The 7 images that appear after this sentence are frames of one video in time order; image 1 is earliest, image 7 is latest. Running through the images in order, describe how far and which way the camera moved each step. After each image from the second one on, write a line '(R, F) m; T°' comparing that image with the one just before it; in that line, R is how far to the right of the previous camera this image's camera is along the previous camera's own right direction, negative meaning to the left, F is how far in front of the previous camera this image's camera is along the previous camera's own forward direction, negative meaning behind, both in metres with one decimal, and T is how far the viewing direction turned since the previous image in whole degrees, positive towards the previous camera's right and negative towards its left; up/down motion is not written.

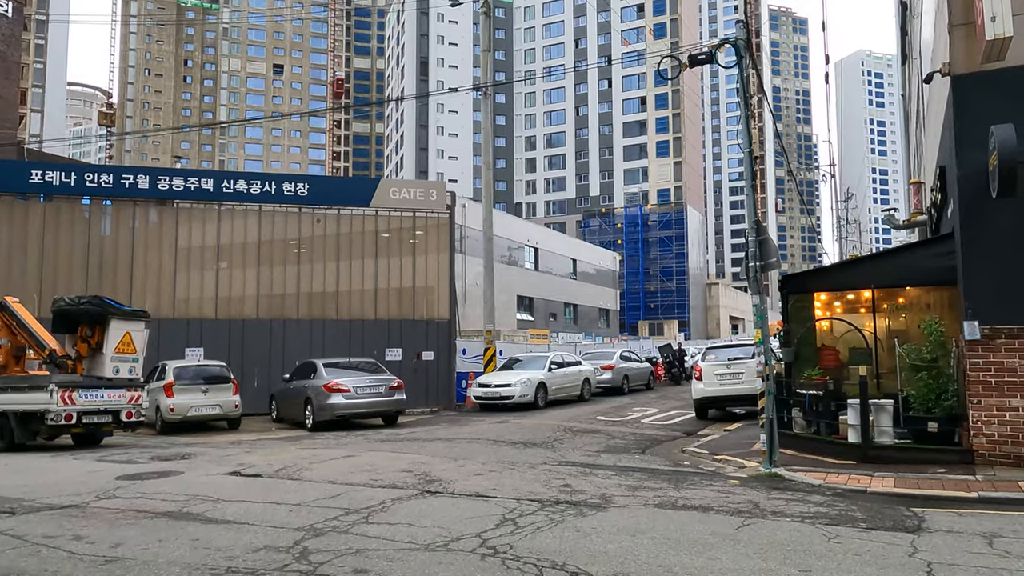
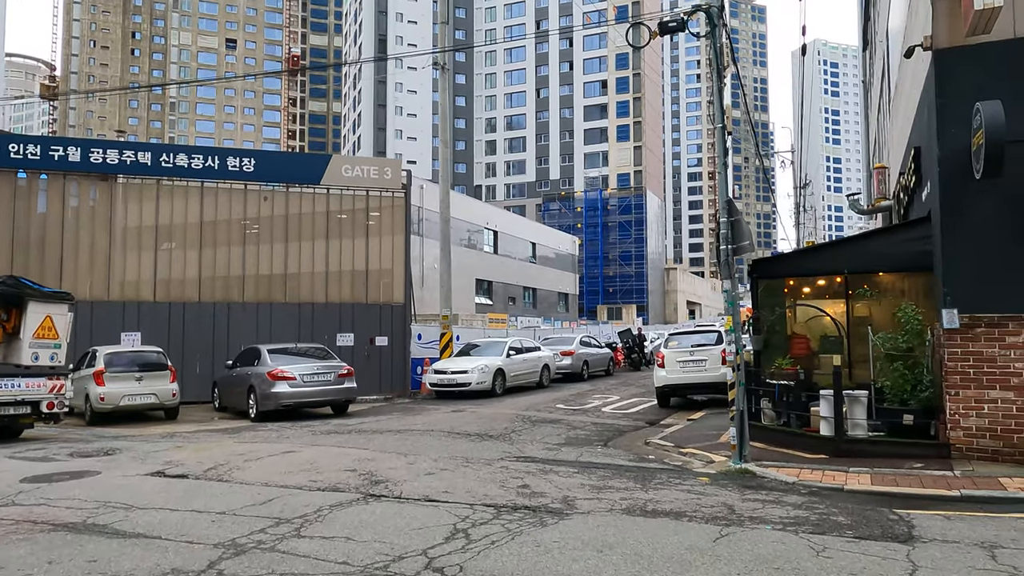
(0.0, +0.7) m; +3°
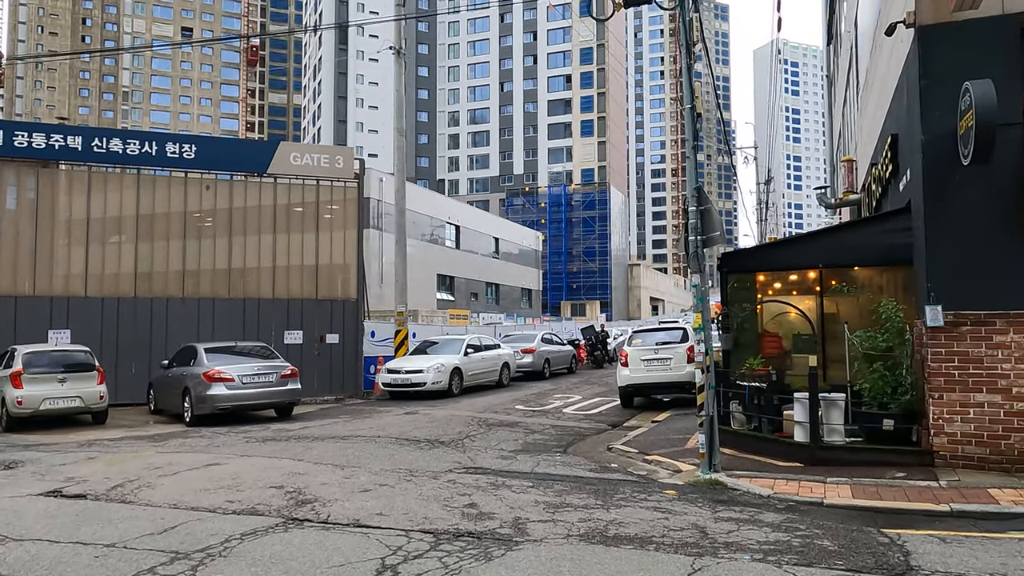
(+0.1, +0.8) m; +3°
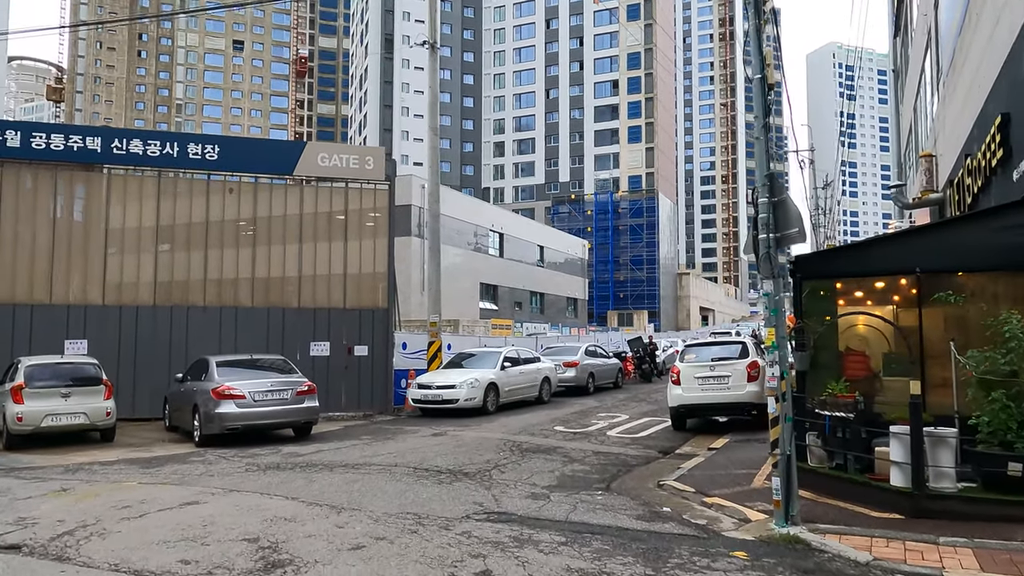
(+0.1, +1.3) m; -4°
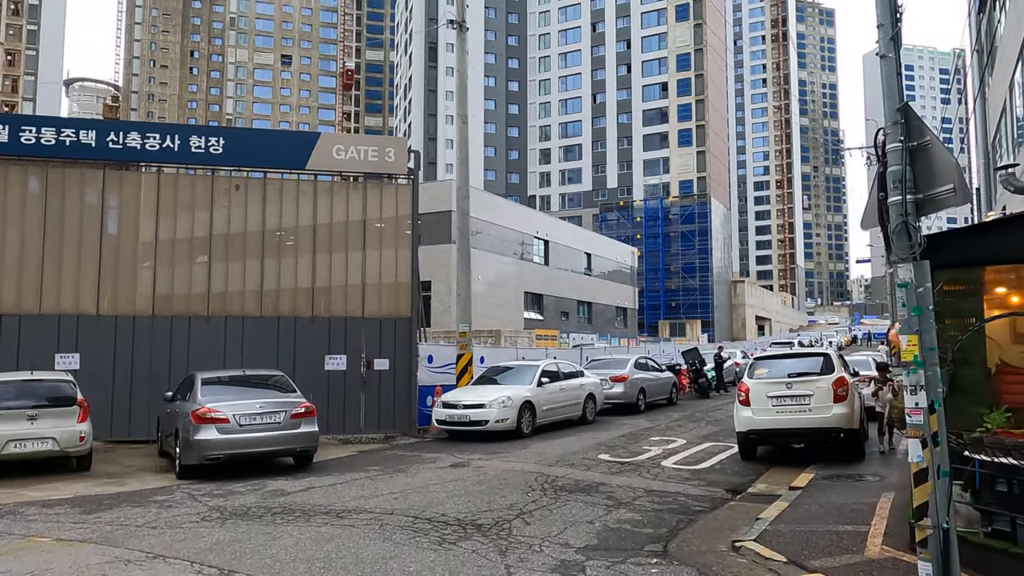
(+0.2, +1.9) m; -4°
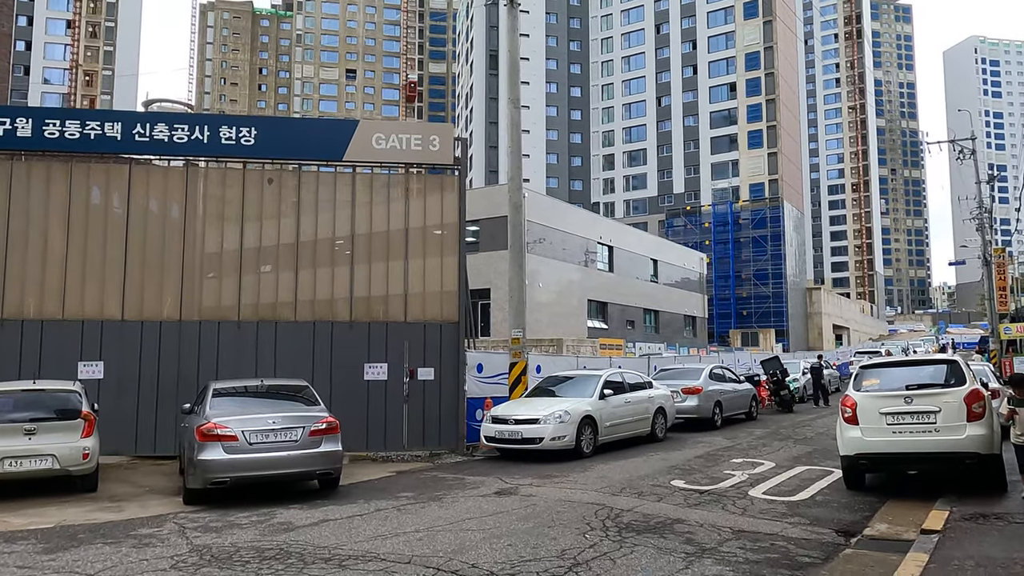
(+0.1, +1.6) m; -5°
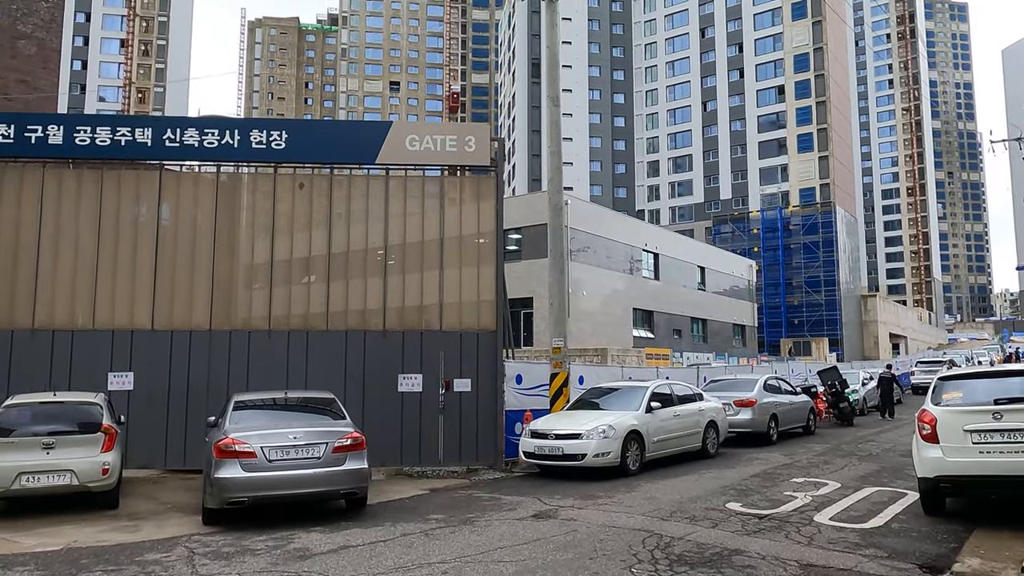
(+0.1, +0.7) m; -3°
